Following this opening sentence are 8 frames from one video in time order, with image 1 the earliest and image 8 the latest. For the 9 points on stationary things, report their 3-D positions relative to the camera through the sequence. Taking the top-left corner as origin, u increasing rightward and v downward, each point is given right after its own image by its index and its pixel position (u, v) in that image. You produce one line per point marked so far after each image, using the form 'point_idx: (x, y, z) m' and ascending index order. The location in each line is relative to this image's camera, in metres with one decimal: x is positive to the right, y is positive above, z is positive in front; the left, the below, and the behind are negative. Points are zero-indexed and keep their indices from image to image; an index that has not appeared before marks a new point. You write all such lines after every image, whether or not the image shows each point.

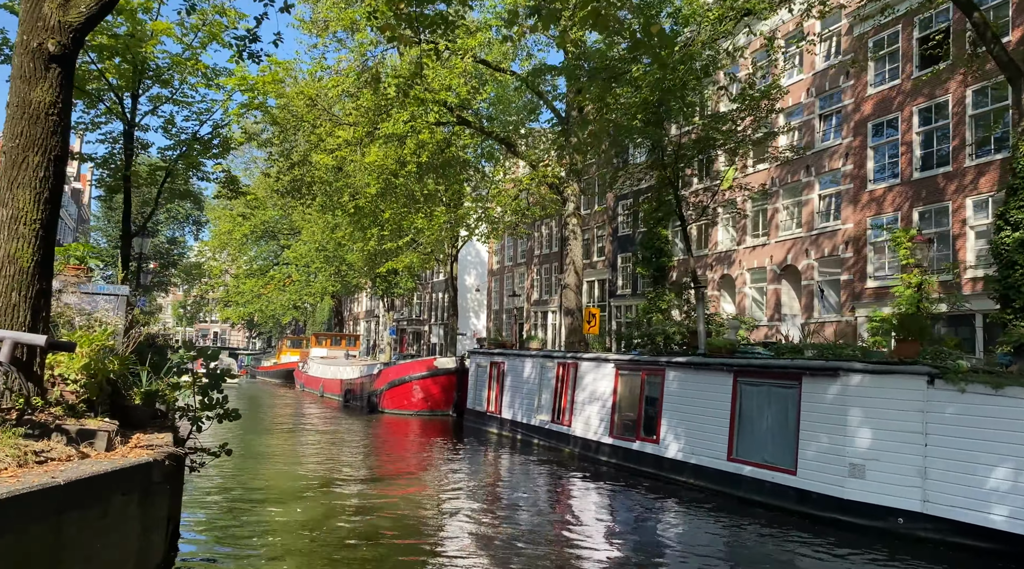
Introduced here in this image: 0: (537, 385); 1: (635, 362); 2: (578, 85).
0: (+0.5, -1.9, +15.0) m
1: (+1.8, -1.2, +12.0) m
2: (+1.4, +4.2, +17.1) m
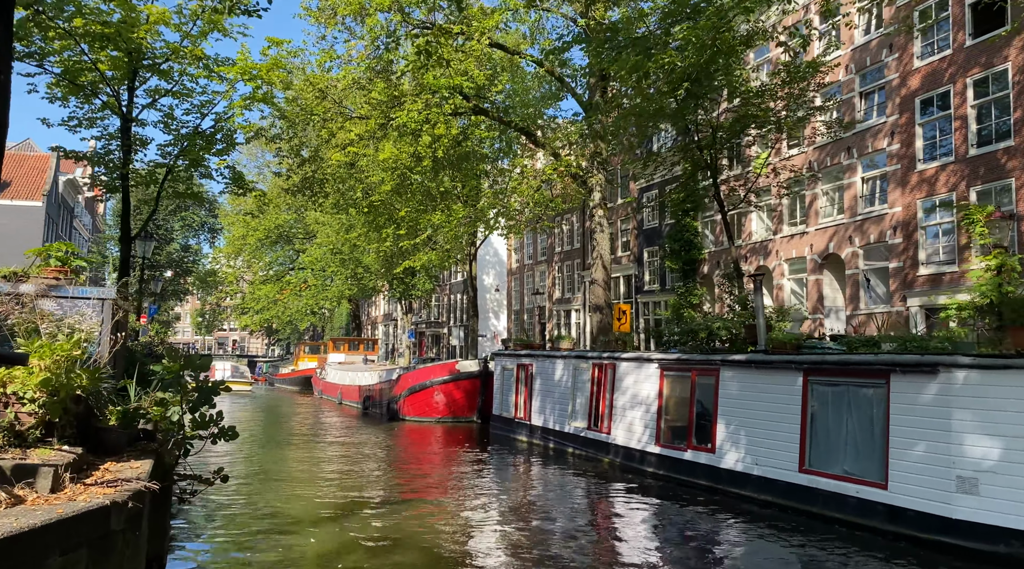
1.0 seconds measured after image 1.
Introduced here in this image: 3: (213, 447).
0: (+1.0, -1.8, +13.7) m
1: (+2.3, -1.0, +10.7) m
2: (+1.8, +4.3, +15.8) m
3: (-5.7, -3.2, +16.2) m
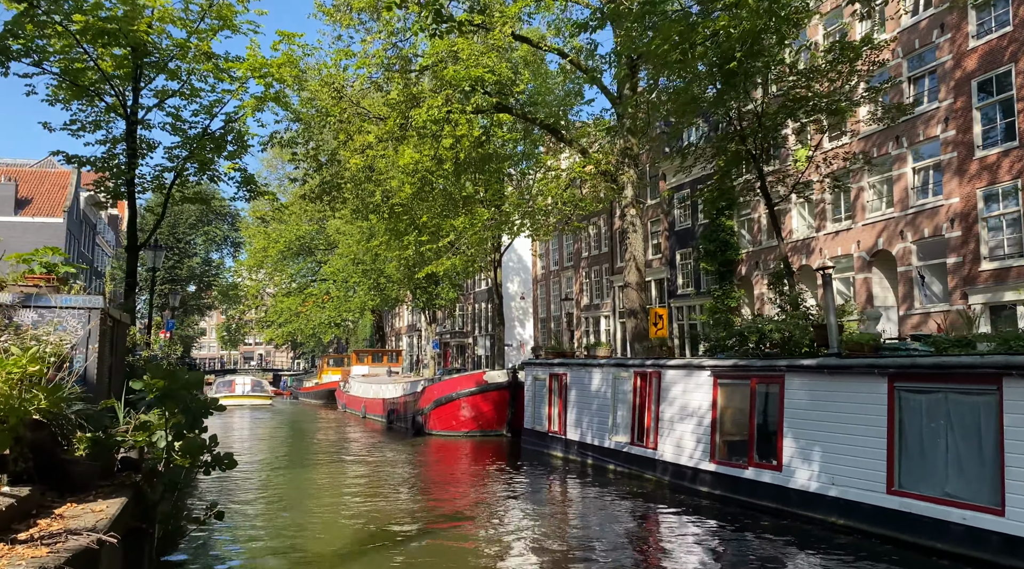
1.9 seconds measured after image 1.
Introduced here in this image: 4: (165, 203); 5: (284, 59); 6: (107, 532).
0: (+1.5, -1.8, +12.6) m
1: (+2.7, -1.0, +9.6) m
2: (+2.3, +4.3, +14.8) m
3: (-5.0, -3.4, +15.2) m
4: (-6.2, +1.4, +14.3) m
5: (-4.5, +4.4, +15.8) m
6: (-1.9, -1.2, +3.8) m
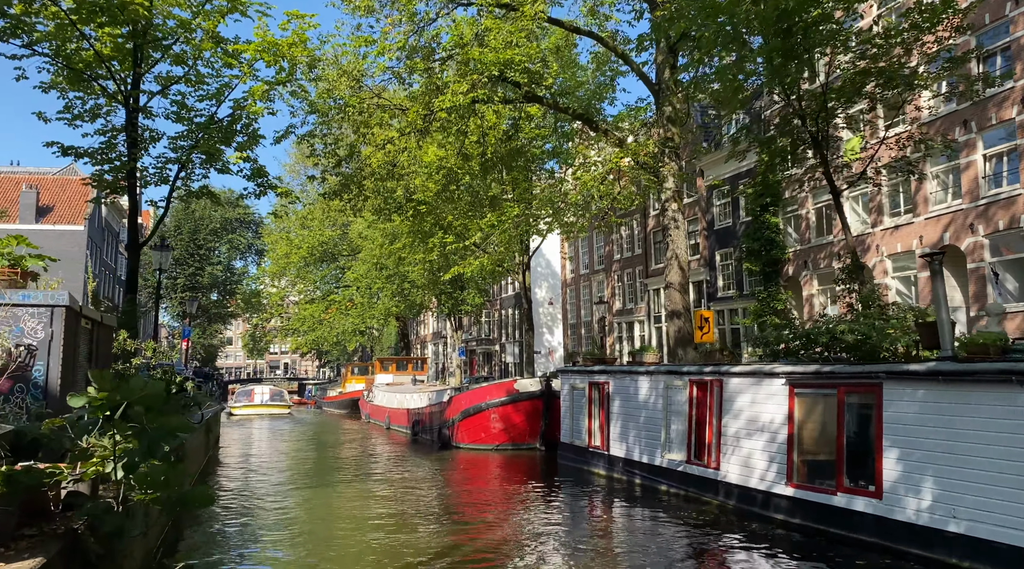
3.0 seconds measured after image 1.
0: (+2.1, -1.8, +11.2) m
1: (+3.2, -0.9, +8.1) m
2: (+2.9, +4.3, +13.4) m
3: (-4.4, -3.4, +14.0) m
4: (-5.6, +1.4, +13.2) m
5: (-3.9, +4.4, +14.6) m
6: (-1.7, -1.1, +2.5) m
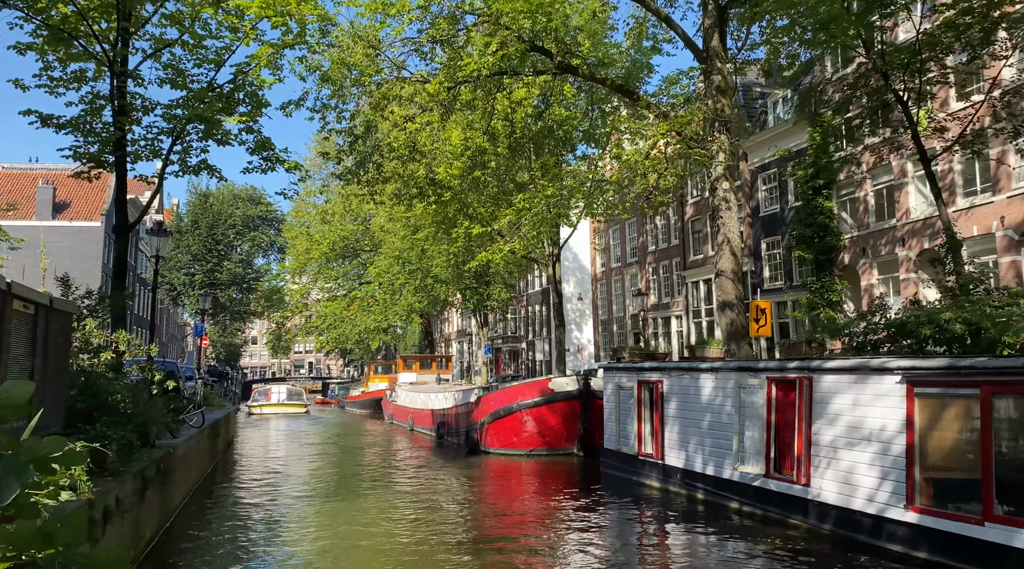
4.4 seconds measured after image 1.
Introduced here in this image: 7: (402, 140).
0: (+2.5, -1.6, +9.5) m
1: (+3.6, -0.7, +6.4) m
2: (+3.4, +4.6, +11.6) m
3: (-3.8, -3.3, +12.5) m
4: (-5.1, +1.6, +11.7) m
5: (-3.3, +4.6, +13.0) m
6: (-1.4, -0.9, +0.9) m
7: (-2.5, +3.2, +17.9) m
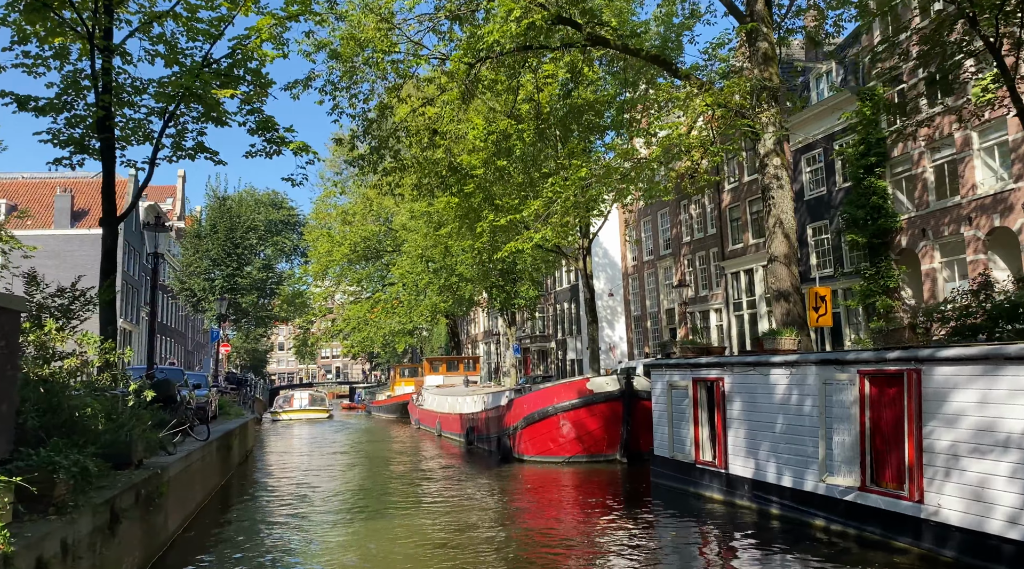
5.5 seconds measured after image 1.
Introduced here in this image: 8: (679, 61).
0: (+3.0, -1.3, +8.0) m
1: (+3.9, -0.4, +4.9) m
2: (+3.7, +4.8, +10.2) m
3: (-3.3, -3.2, +11.2) m
4: (-4.7, +1.6, +10.5) m
5: (-2.9, +4.6, +11.8) m
6: (-1.3, -0.8, -0.4) m
7: (-1.9, +3.3, +16.7) m
8: (+3.6, +4.7, +16.7) m
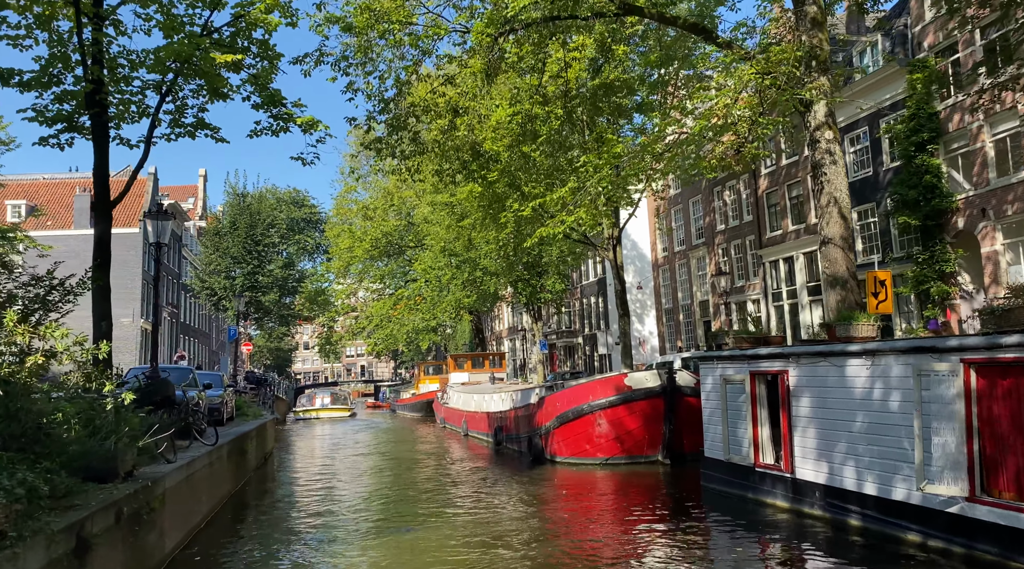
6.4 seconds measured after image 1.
0: (+3.3, -1.1, +6.9) m
1: (+4.1, -0.2, +3.8) m
2: (+4.0, +5.0, +9.0) m
3: (-2.8, -3.1, +10.3) m
4: (-4.3, +1.7, +9.5) m
5: (-2.6, +4.8, +10.8) m
6: (-1.2, -0.6, -1.4) m
7: (-1.4, +3.5, +15.6) m
8: (+4.1, +4.9, +15.5) m
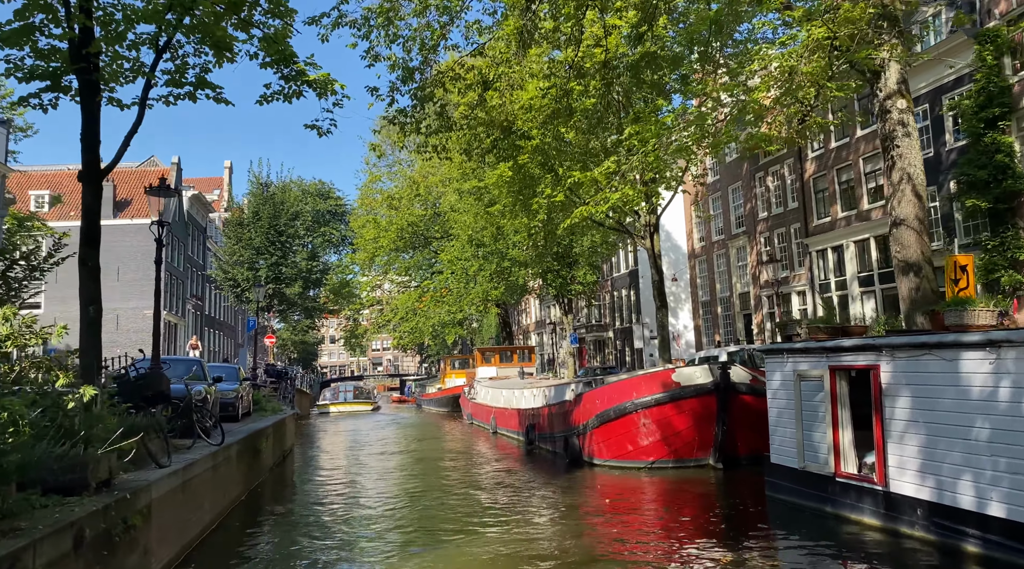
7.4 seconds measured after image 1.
0: (+3.7, -1.0, +5.6) m
1: (+4.3, -0.1, +2.4) m
2: (+4.5, +5.2, +7.6) m
3: (-2.4, -2.9, +9.2) m
4: (-3.9, +1.9, +8.5) m
5: (-2.1, +5.0, +9.6) m
6: (-1.1, -0.5, -2.5) m
7: (-0.7, +3.7, +14.5) m
8: (+4.7, +5.2, +14.2) m
